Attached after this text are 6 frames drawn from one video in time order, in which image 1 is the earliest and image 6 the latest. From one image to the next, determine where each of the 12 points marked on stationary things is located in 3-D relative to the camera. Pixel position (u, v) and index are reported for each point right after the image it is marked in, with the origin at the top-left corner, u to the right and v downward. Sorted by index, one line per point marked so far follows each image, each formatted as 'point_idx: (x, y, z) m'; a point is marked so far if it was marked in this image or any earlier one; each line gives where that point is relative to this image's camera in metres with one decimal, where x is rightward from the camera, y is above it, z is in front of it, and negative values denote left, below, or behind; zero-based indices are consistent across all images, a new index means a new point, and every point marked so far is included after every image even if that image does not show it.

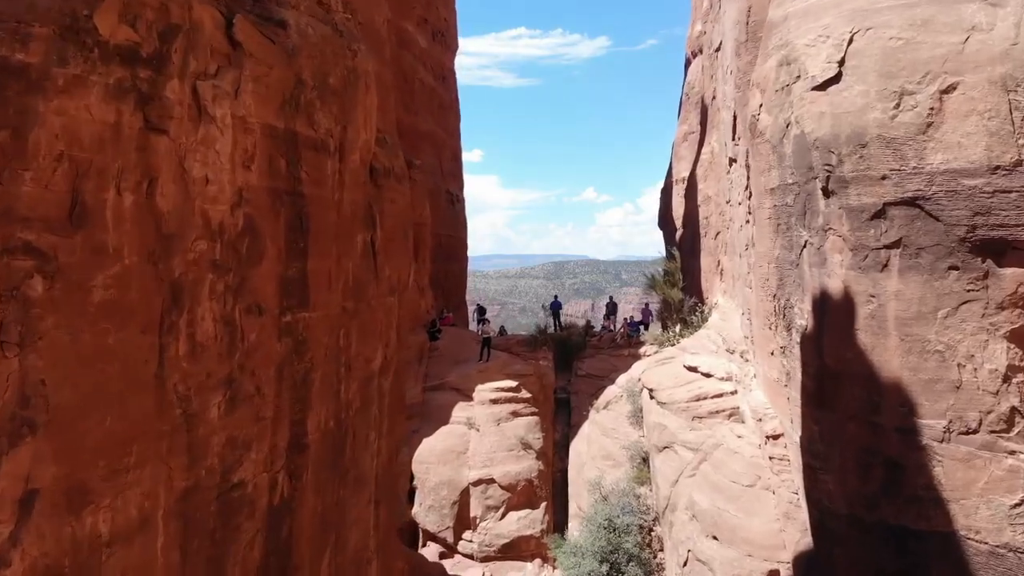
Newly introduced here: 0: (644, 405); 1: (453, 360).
0: (+5.2, -4.5, +13.9) m
1: (-2.7, -3.2, +16.1) m
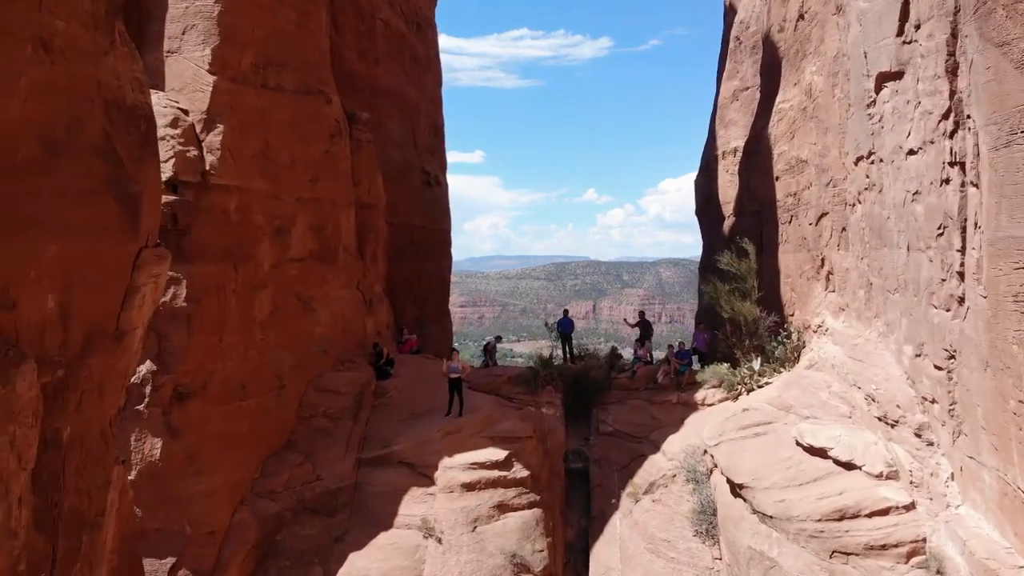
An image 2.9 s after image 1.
0: (+4.8, -4.9, +8.0) m
1: (-3.1, -3.6, +10.3) m
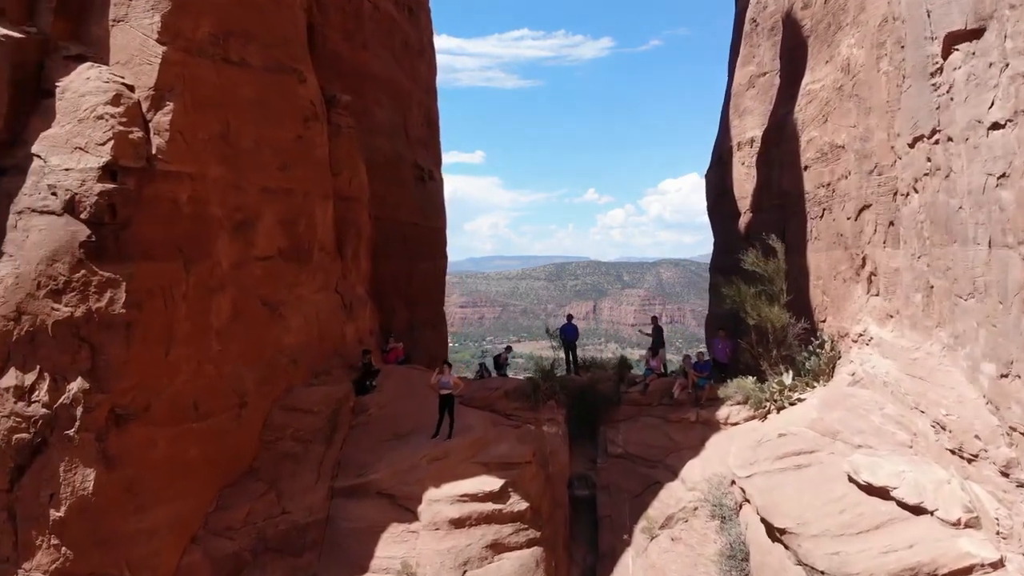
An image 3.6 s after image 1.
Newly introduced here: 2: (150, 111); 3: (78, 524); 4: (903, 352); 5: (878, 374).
0: (+4.7, -5.0, +6.8) m
1: (-3.2, -3.6, +9.0) m
2: (-8.0, +3.9, +7.9) m
3: (-8.1, -4.4, +6.7) m
4: (+8.0, -1.3, +7.3) m
5: (+7.8, -1.8, +7.6) m
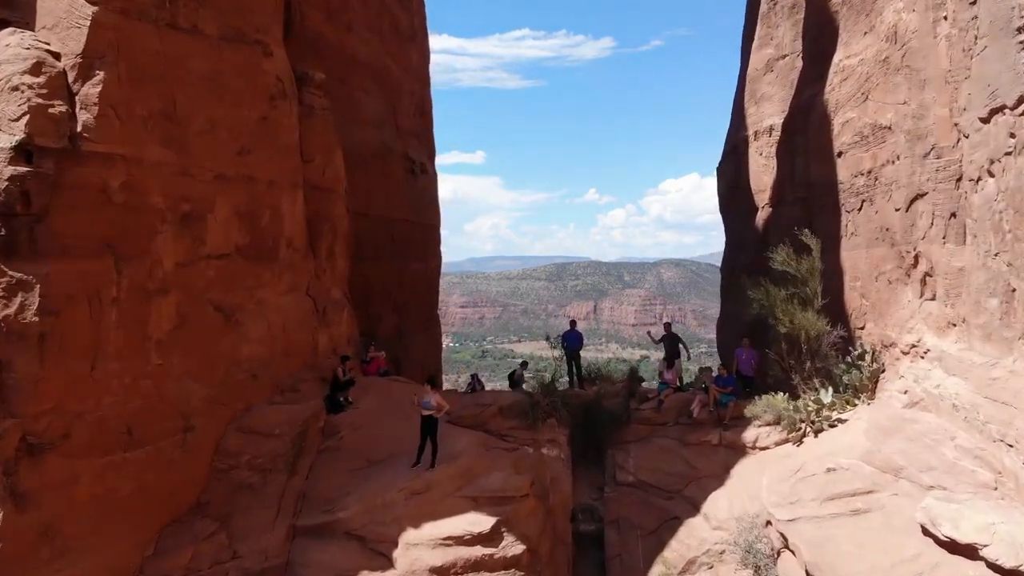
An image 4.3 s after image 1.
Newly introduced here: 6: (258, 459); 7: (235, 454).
0: (+4.5, -5.0, +5.5) m
1: (-3.3, -3.7, +7.8) m
2: (-8.1, +3.8, +6.6) m
3: (-8.3, -4.5, +5.5) m
4: (+7.9, -1.4, +6.1) m
5: (+7.6, -1.9, +6.3) m
6: (-5.2, -3.5, +7.3) m
7: (-5.6, -3.4, +7.3) m
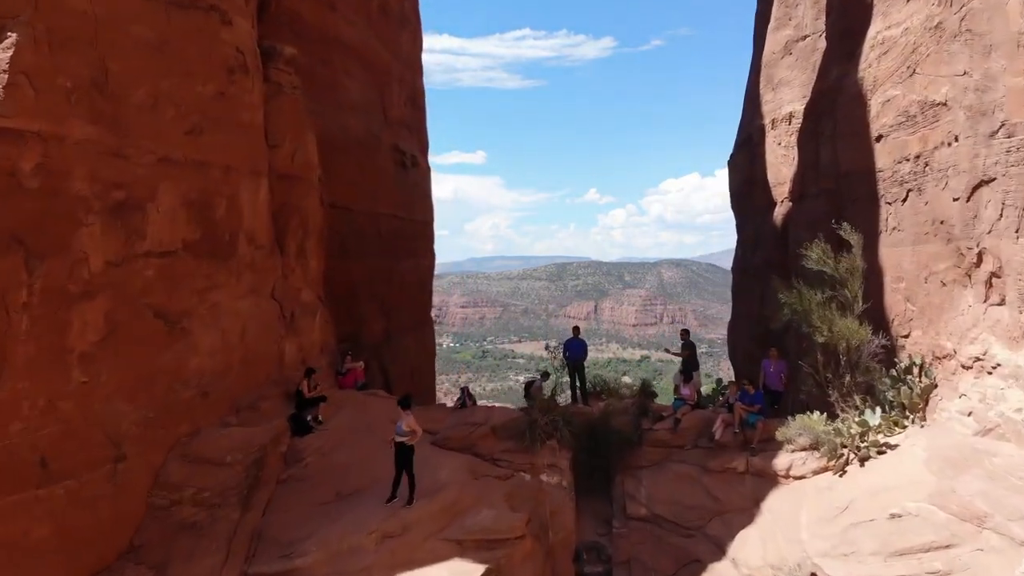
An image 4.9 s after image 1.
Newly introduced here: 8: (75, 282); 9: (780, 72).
0: (+4.4, -5.1, +4.4) m
1: (-3.4, -3.7, +6.6) m
2: (-8.2, +3.8, +5.5) m
3: (-8.4, -4.5, +4.4) m
4: (+7.8, -1.4, +5.0) m
5: (+7.5, -1.9, +5.2) m
6: (-5.3, -3.5, +6.2) m
7: (-5.8, -3.4, +6.2) m
8: (-7.0, +0.1, +5.7) m
9: (+10.1, +8.2, +13.5) m
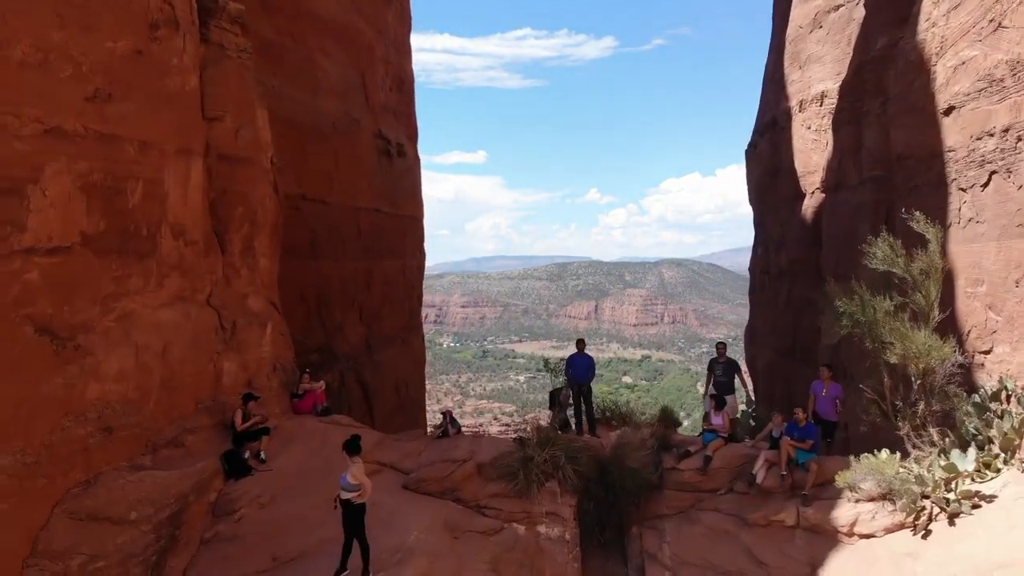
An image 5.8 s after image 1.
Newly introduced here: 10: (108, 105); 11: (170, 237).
0: (+4.2, -5.2, +2.9) m
1: (-3.6, -3.8, +5.2) m
2: (-8.4, +3.7, +4.1) m
3: (-8.6, -4.6, +2.9) m
4: (+7.6, -1.5, +3.5) m
5: (+7.3, -2.0, +3.7) m
6: (-5.5, -3.6, +4.8) m
7: (-5.9, -3.5, +4.7) m
8: (-7.2, 0.0, +4.3) m
9: (+9.9, +8.1, +12.0) m
10: (-6.3, +2.8, +5.6) m
11: (-5.7, +0.9, +6.0) m
